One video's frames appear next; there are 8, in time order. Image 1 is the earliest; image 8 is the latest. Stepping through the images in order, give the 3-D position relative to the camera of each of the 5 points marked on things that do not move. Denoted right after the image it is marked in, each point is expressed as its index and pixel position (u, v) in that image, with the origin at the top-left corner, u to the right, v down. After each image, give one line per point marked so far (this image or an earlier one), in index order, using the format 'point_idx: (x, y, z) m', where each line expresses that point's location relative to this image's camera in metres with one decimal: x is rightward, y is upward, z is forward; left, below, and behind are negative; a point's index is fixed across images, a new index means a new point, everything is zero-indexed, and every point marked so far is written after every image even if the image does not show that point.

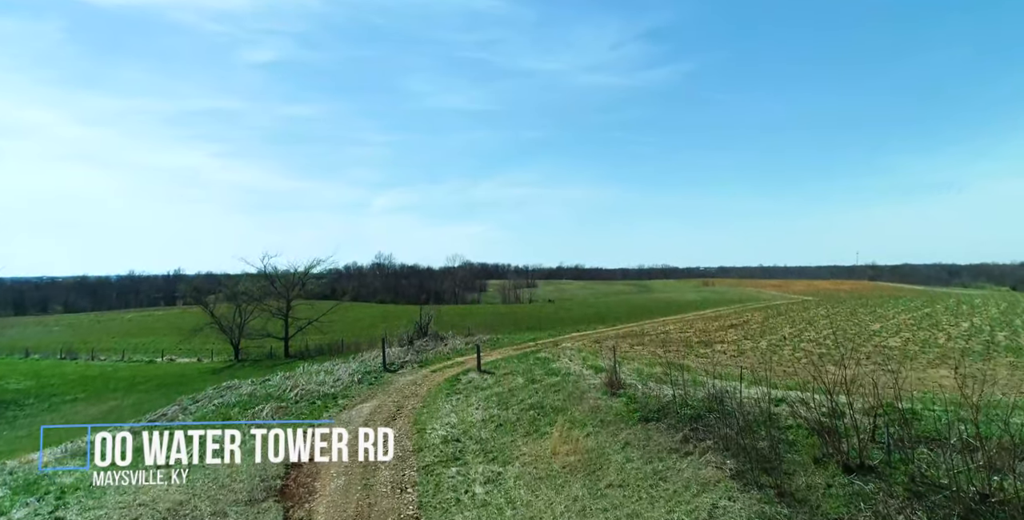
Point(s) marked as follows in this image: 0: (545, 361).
0: (+1.0, -3.0, +18.2) m
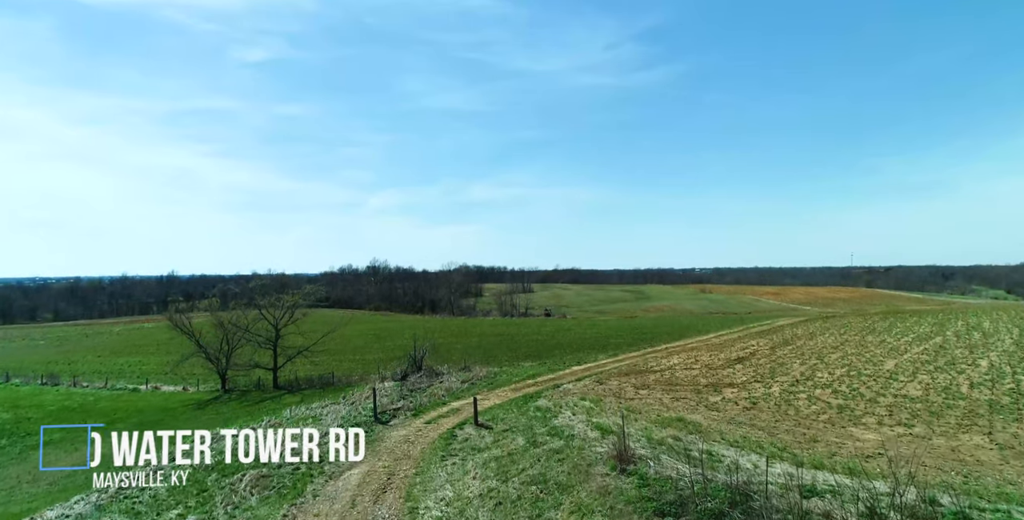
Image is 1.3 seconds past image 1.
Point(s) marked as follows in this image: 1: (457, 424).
0: (+0.9, -4.3, +17.0) m
1: (-1.5, -4.6, +17.3) m
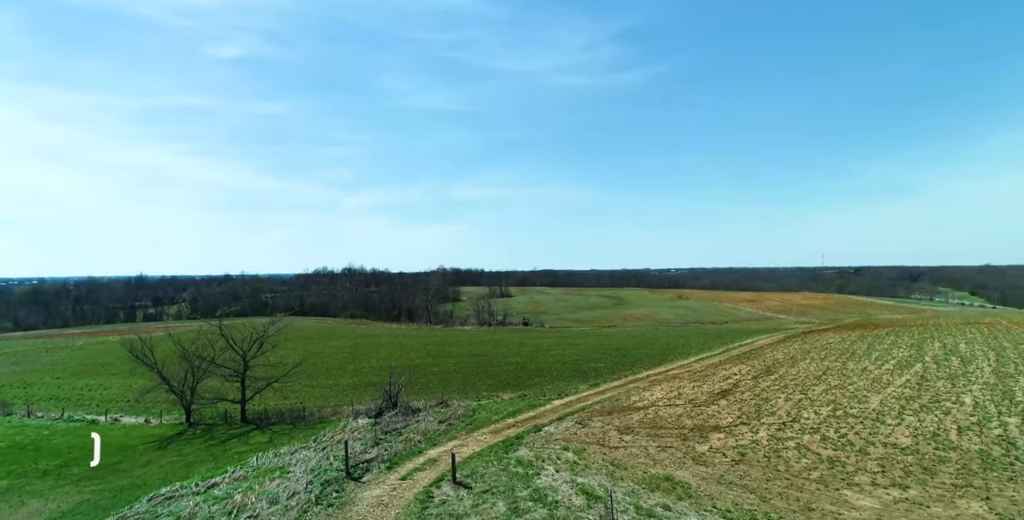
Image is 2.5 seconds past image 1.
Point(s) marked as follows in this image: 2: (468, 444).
0: (+0.4, -5.6, +16.2) m
1: (-2.1, -5.8, +16.3) m
2: (-1.4, -5.8, +19.6) m
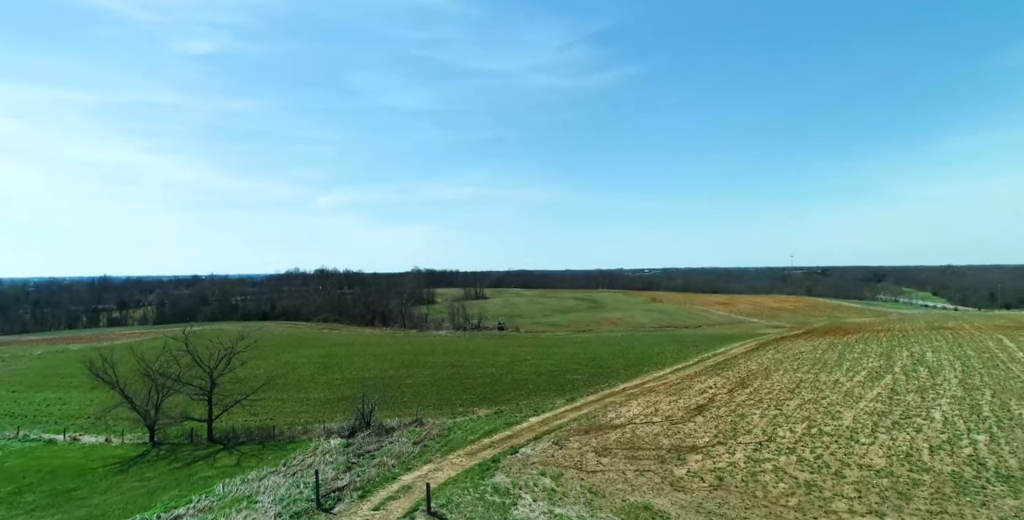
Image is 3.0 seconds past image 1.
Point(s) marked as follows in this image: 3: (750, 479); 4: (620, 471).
0: (-0.2, -6.2, +15.9) m
1: (-2.7, -6.5, +15.9) m
2: (-2.2, -6.5, +19.2) m
3: (+6.6, -6.1, +17.3) m
4: (+3.2, -6.2, +18.1) m
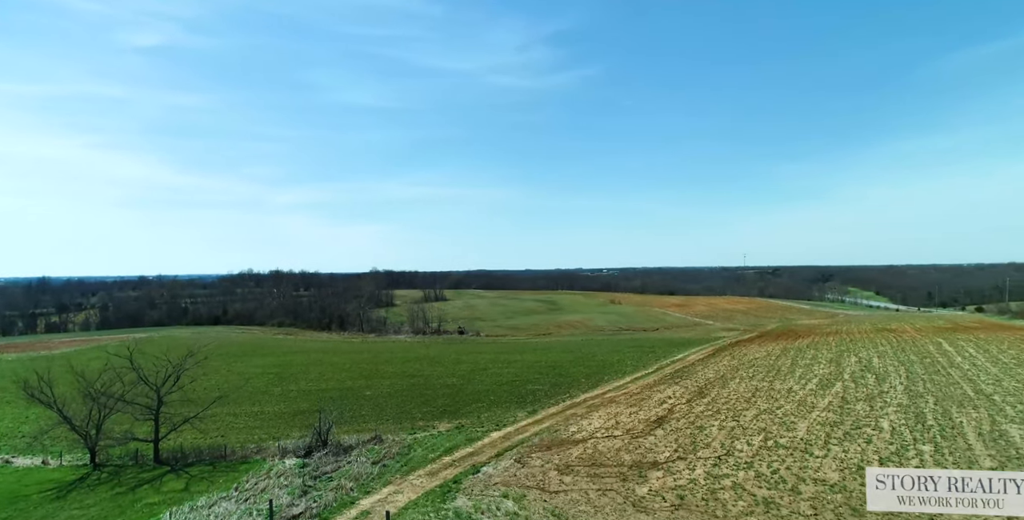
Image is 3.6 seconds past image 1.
0: (-1.1, -6.8, +15.6) m
1: (-3.6, -7.0, +15.4) m
2: (-3.3, -7.0, +18.8) m
3: (+5.6, -6.7, +17.4) m
4: (+2.1, -6.8, +18.1) m
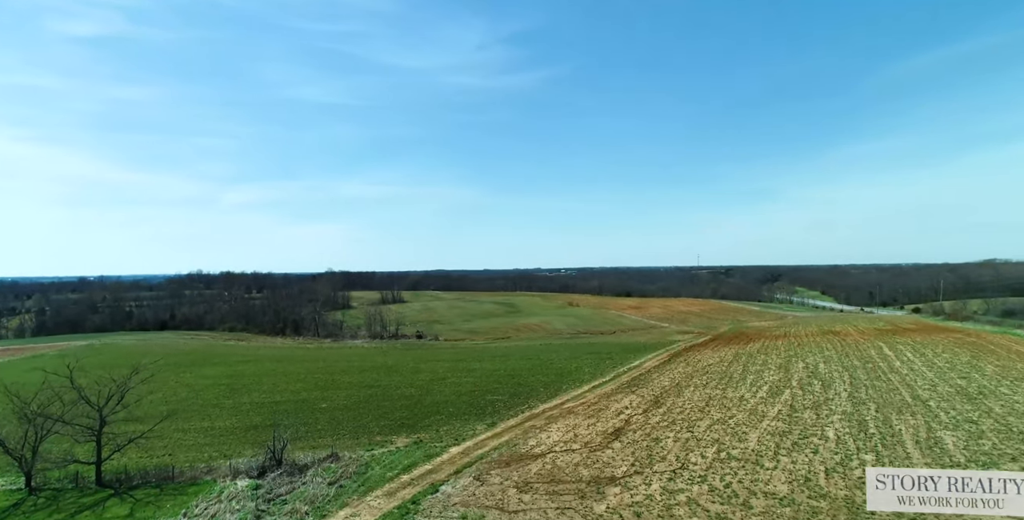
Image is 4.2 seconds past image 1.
0: (-2.2, -7.3, +15.5) m
1: (-4.6, -7.6, +15.2) m
2: (-4.6, -7.6, +18.5) m
3: (+4.4, -7.3, +17.8) m
4: (+0.9, -7.4, +18.2) m
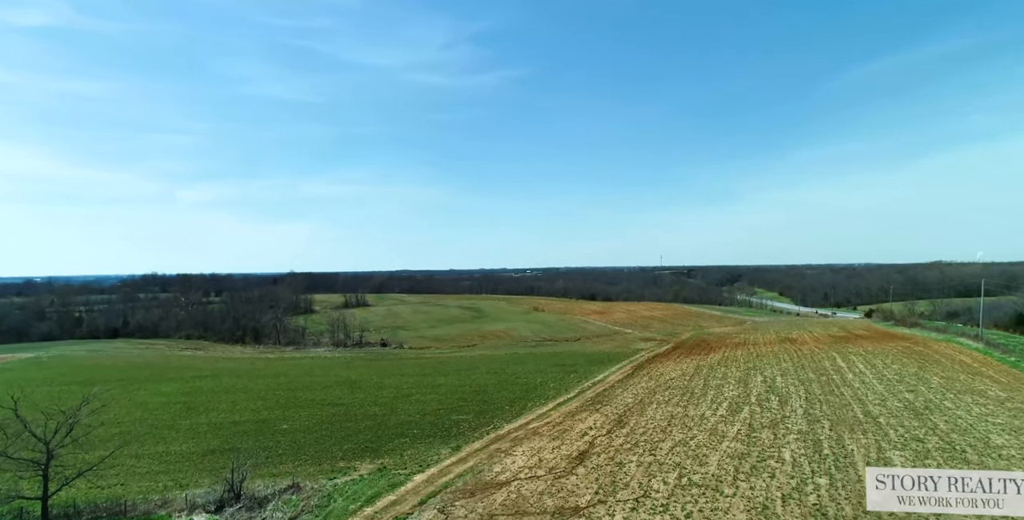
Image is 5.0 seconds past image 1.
0: (-3.1, -8.4, +15.3) m
1: (-5.5, -8.6, +14.9) m
2: (-5.6, -8.6, +18.3) m
3: (+3.4, -8.4, +18.0) m
4: (-0.2, -8.4, +18.2) m
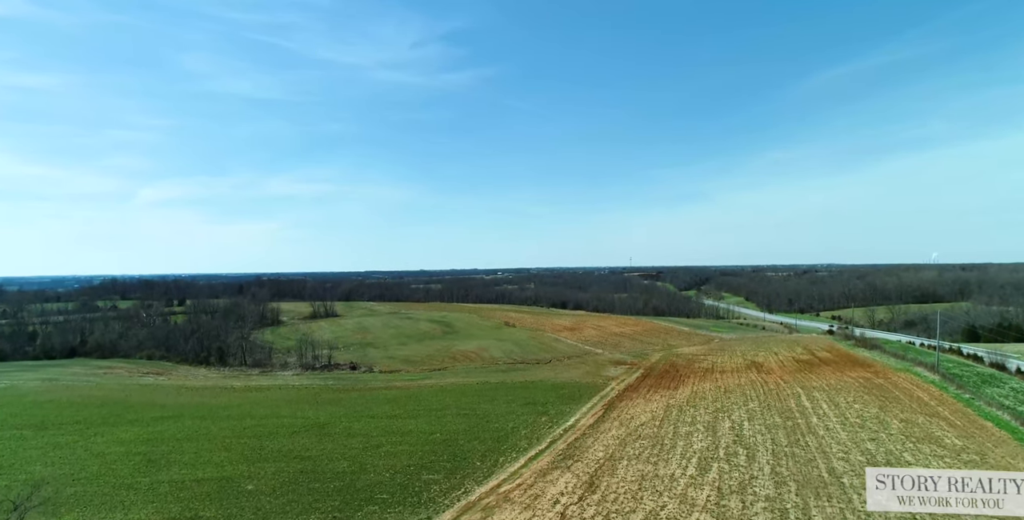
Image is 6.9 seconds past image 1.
0: (-3.7, -11.6, +15.0) m
1: (-6.2, -11.8, +14.4) m
2: (-6.4, -11.8, +17.8) m
3: (+2.6, -11.7, +17.9) m
4: (-1.0, -11.7, +18.0) m
